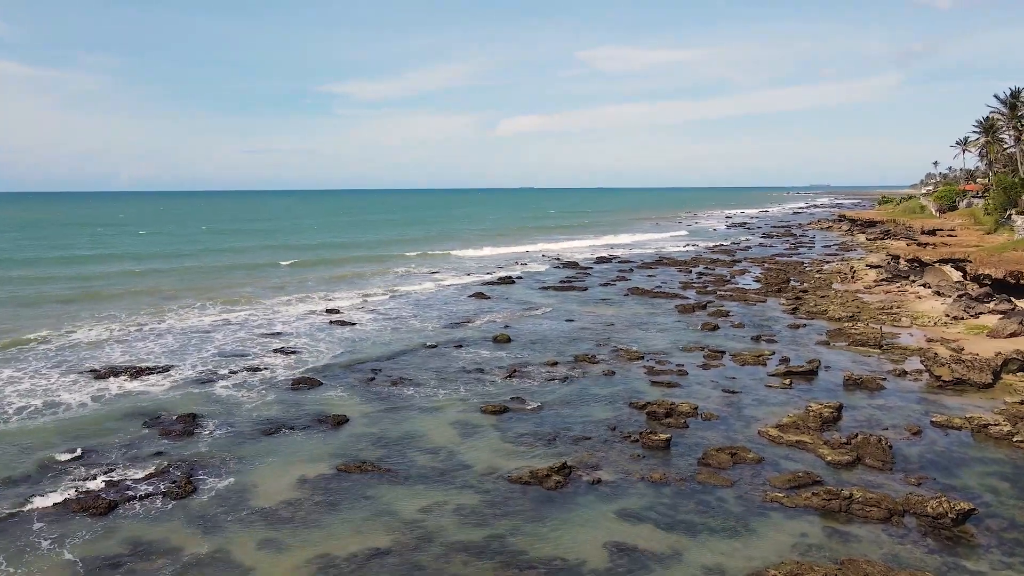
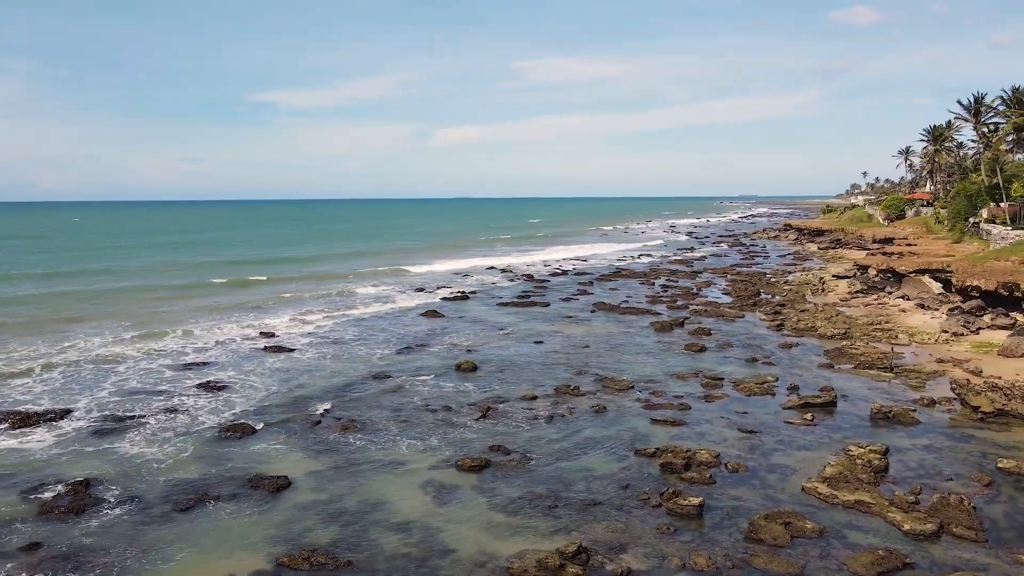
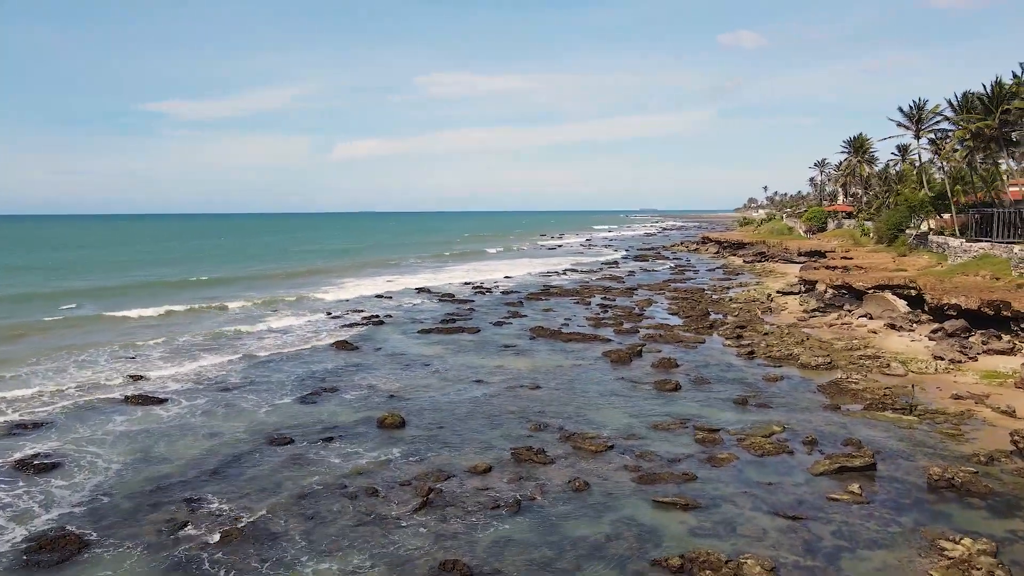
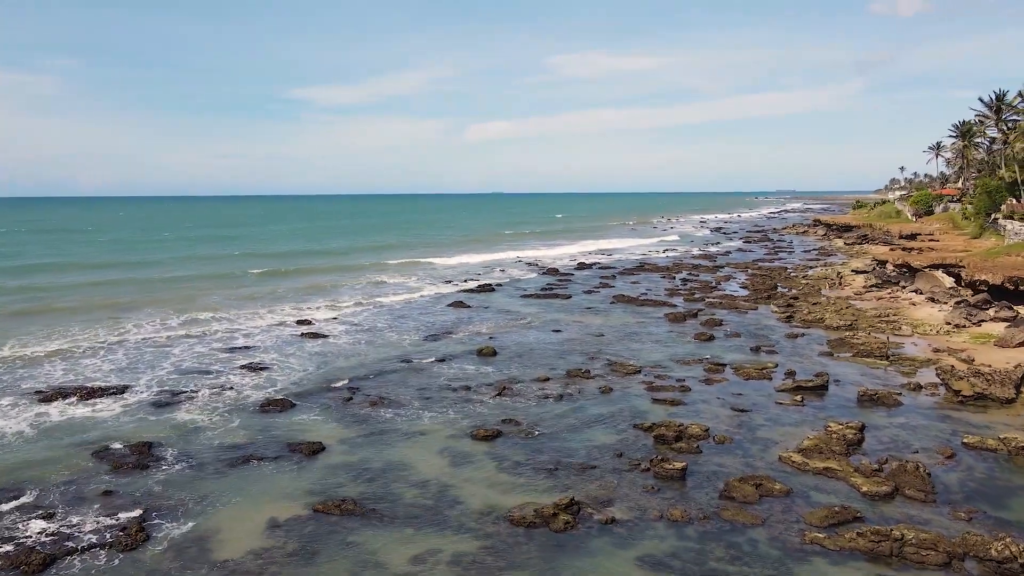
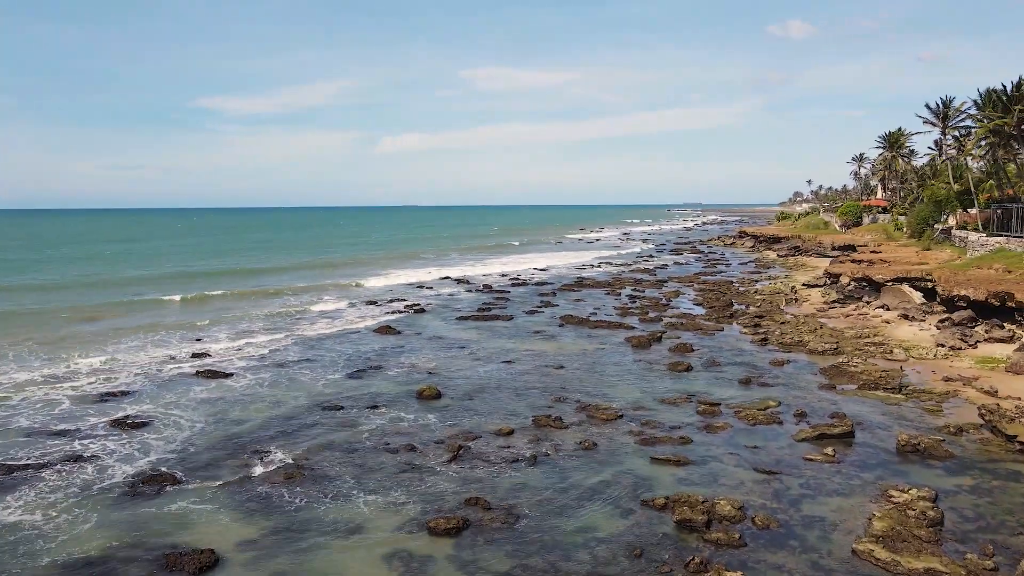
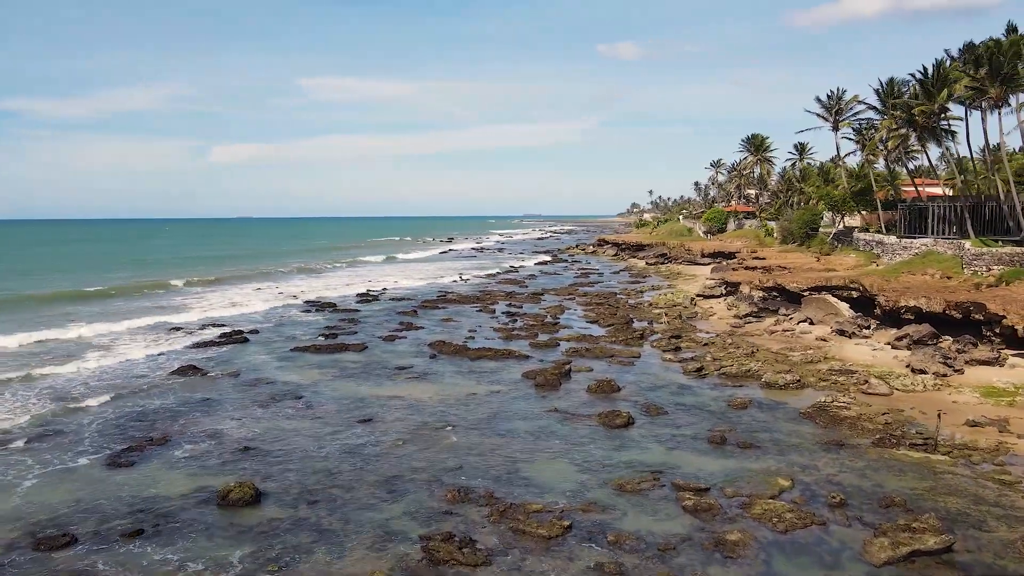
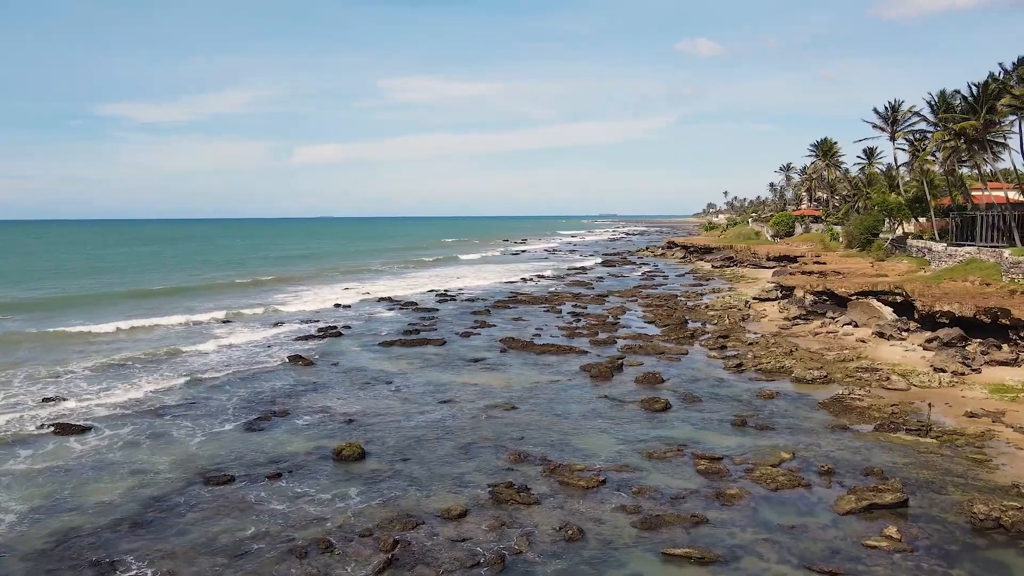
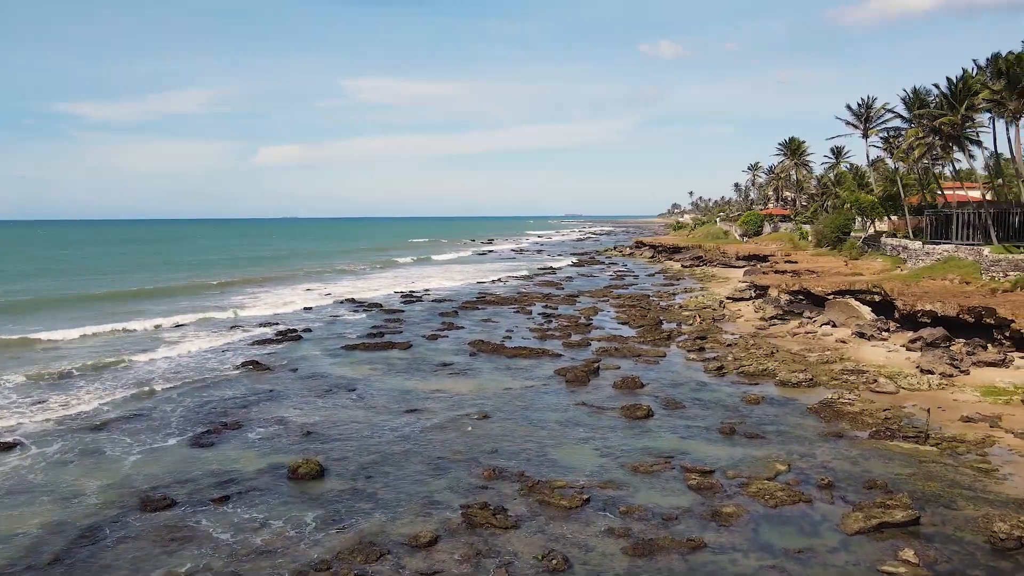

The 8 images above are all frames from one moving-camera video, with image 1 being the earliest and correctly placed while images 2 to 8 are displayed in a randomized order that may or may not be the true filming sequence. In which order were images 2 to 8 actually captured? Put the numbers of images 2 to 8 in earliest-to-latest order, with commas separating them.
4, 2, 5, 3, 7, 8, 6
